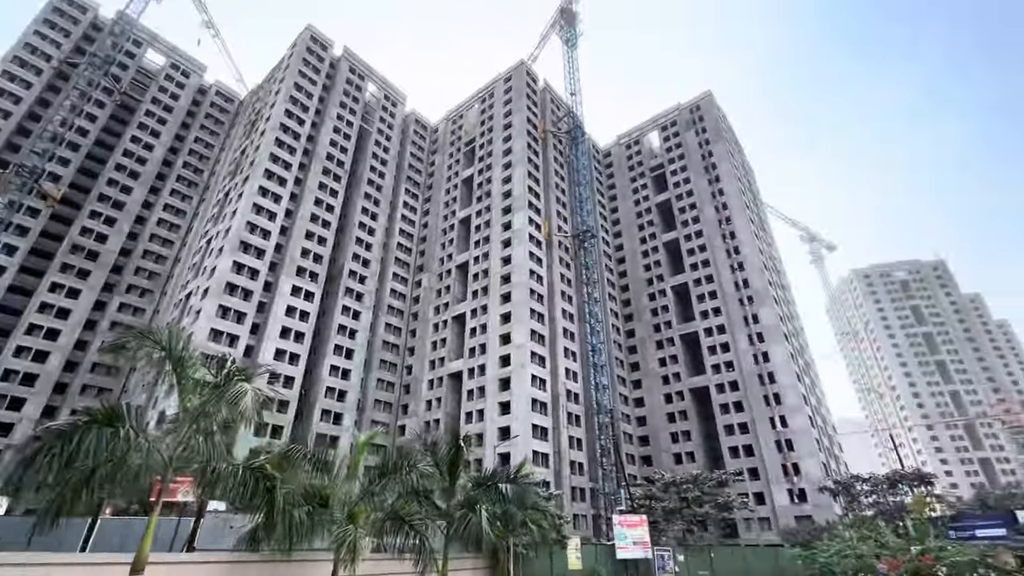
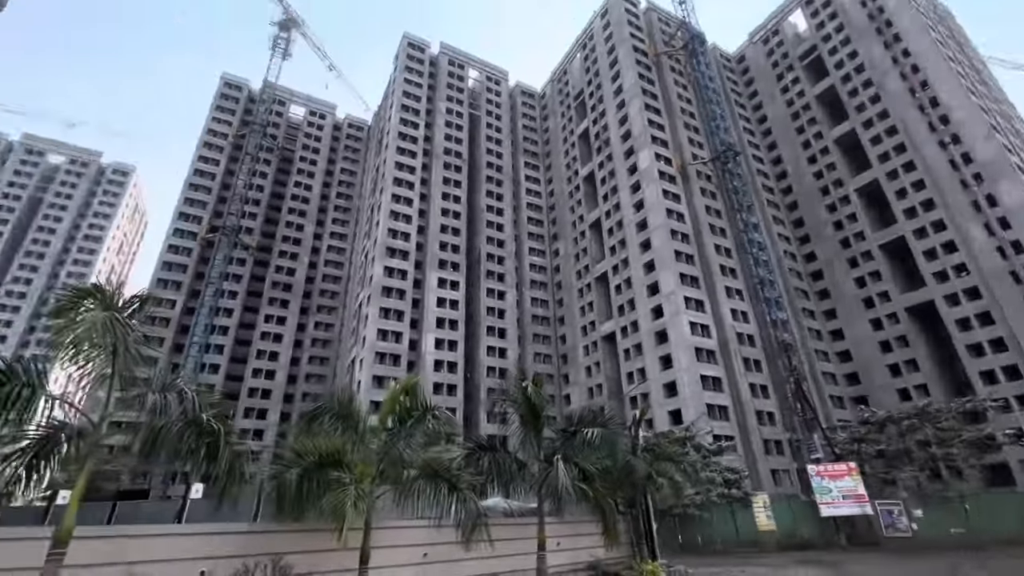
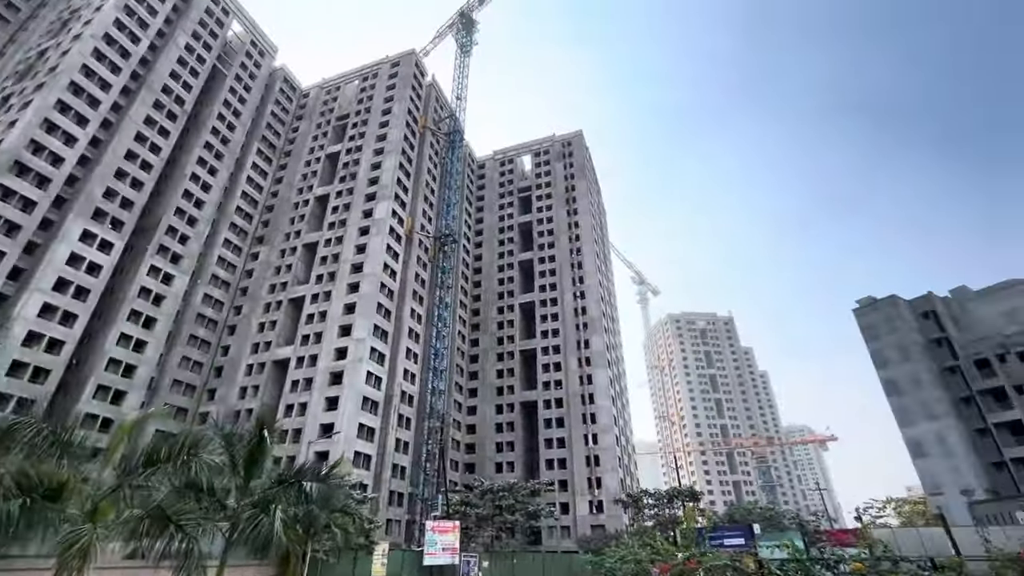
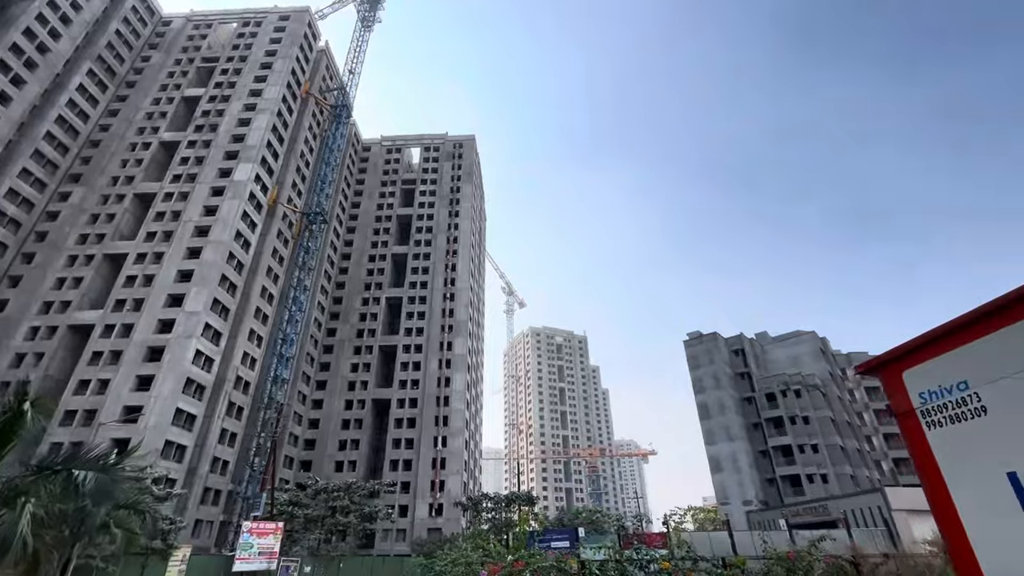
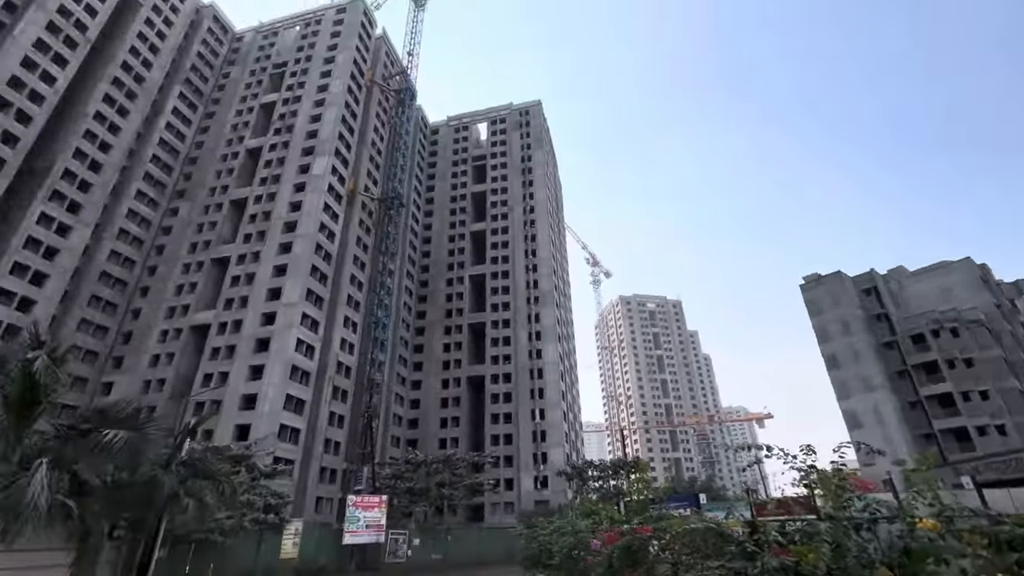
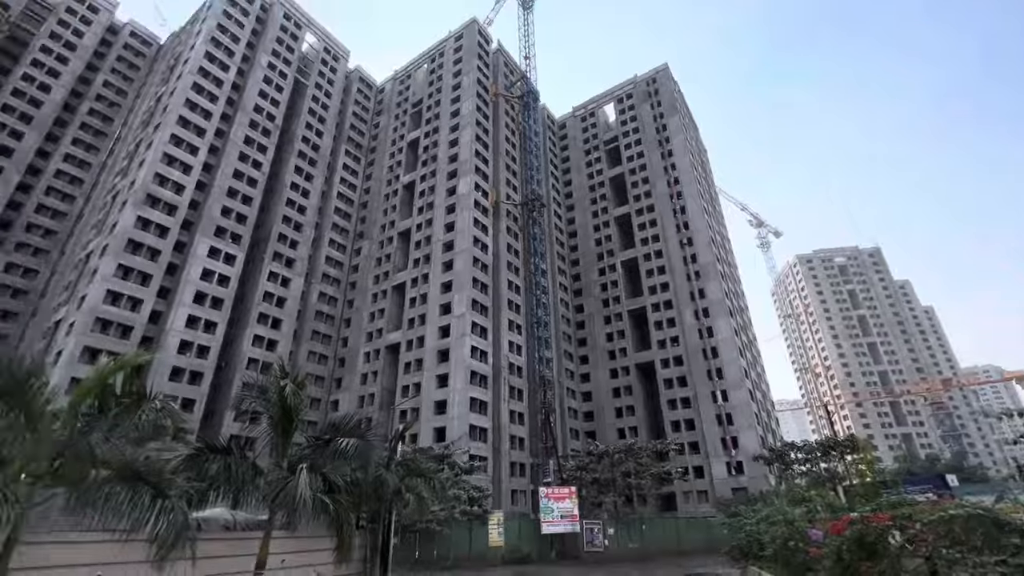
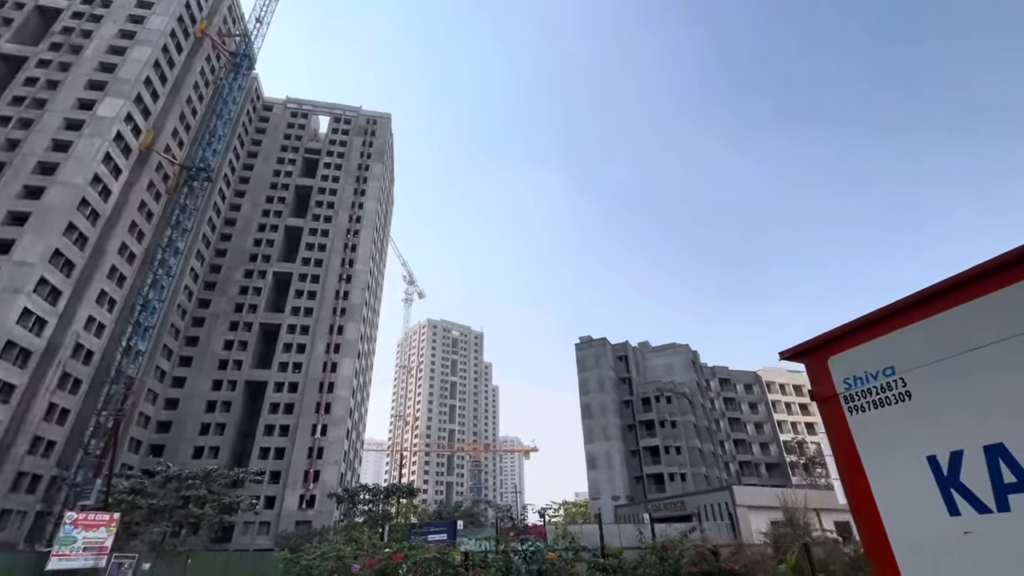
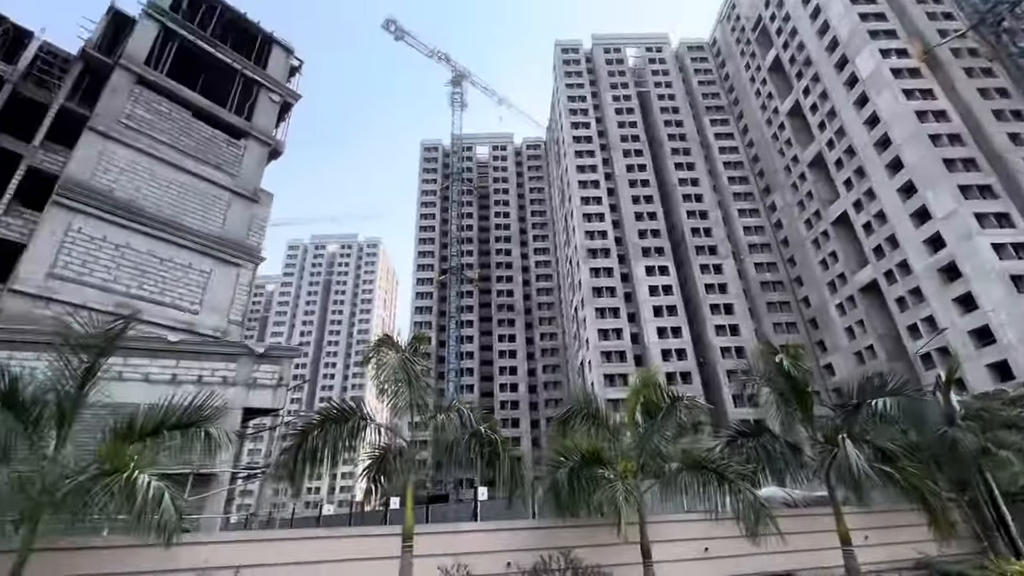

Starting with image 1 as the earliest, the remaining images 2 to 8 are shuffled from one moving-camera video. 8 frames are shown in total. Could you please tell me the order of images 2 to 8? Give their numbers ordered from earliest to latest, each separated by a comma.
3, 4, 7, 5, 6, 2, 8
